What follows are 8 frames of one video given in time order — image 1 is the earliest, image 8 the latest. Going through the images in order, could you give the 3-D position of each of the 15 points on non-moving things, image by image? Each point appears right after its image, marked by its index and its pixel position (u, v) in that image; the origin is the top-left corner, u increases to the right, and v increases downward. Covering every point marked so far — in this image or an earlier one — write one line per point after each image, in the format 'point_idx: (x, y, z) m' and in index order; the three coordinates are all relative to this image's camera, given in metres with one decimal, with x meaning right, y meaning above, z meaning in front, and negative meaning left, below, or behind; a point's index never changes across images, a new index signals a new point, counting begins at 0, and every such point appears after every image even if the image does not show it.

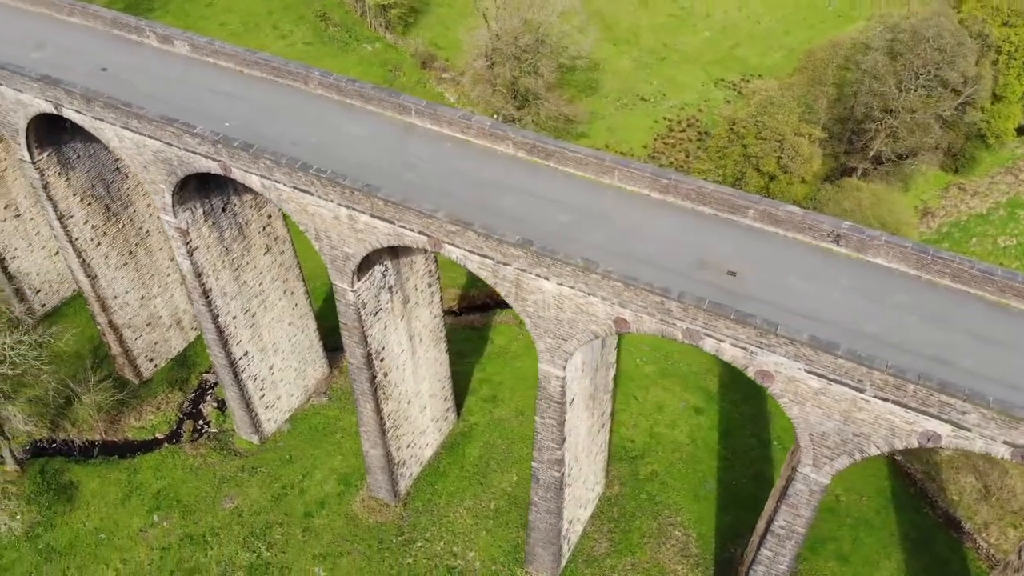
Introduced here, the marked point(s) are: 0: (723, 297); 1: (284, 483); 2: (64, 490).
0: (+2.8, -0.1, +11.8) m
1: (-4.9, -4.2, +19.1) m
2: (-9.6, -4.3, +18.8) m
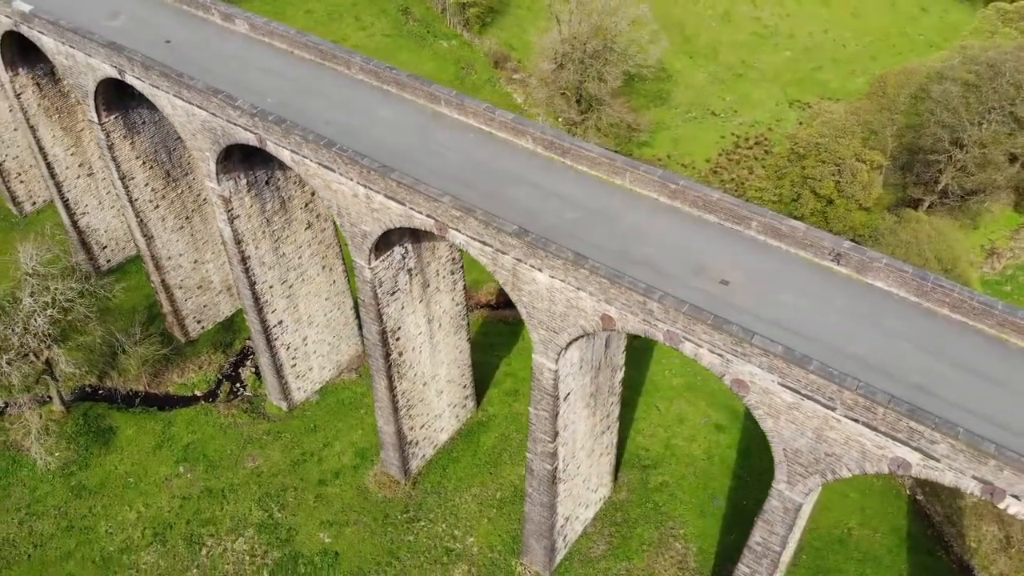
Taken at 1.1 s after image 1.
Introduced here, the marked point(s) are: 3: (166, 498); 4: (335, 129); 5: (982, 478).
0: (+2.7, -0.2, +11.9) m
1: (-4.6, -3.6, +19.8) m
2: (-9.3, -3.3, +20.1) m
3: (-7.4, -4.5, +19.0) m
4: (-3.0, +2.7, +15.0) m
5: (+5.3, -2.2, +10.0) m
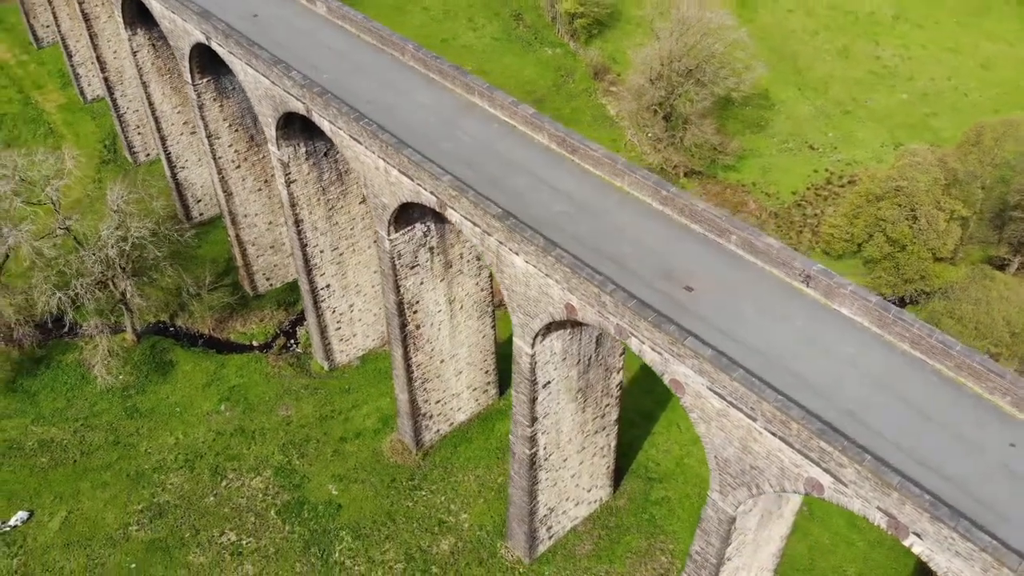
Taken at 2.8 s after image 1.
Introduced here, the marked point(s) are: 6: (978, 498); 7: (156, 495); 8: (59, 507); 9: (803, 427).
0: (+2.1, -0.3, +12.2) m
1: (-4.3, -2.9, +21.1) m
2: (-8.7, -1.9, +22.1) m
3: (-7.2, -3.3, +20.7) m
4: (-2.5, +3.3, +16.1) m
5: (+4.2, -2.5, +9.9) m
6: (+5.3, -2.4, +10.1) m
7: (-7.7, -4.5, +19.3) m
8: (-9.7, -4.7, +18.8) m
9: (+3.4, -1.6, +10.2) m
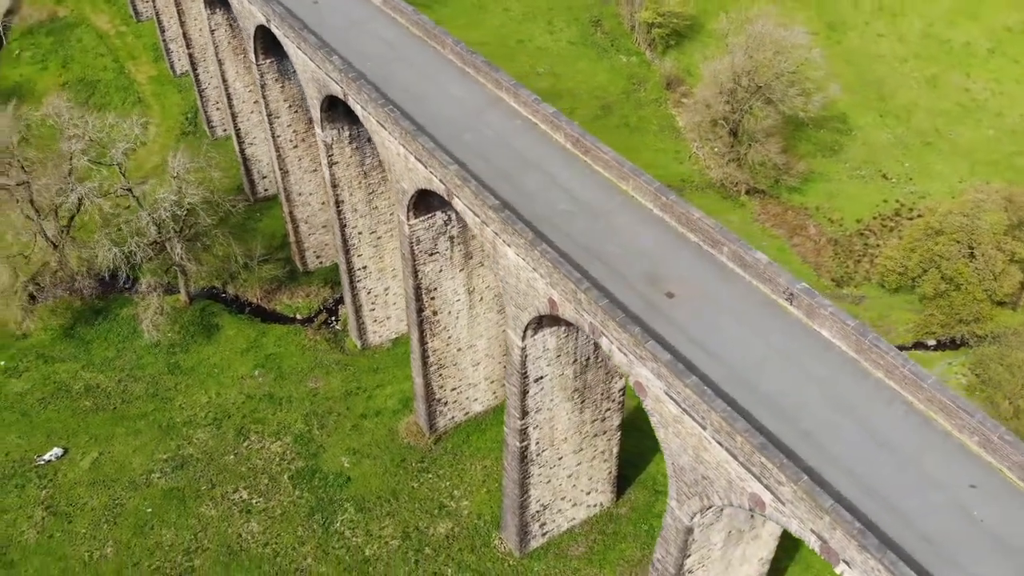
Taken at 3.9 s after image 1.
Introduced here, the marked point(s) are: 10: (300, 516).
0: (+1.8, -0.3, +12.2) m
1: (-3.8, -2.4, +21.8) m
2: (-8.0, -1.0, +23.3) m
3: (-6.8, -2.6, +21.8) m
4: (-2.0, +3.6, +16.7) m
5: (+3.4, -2.7, +9.8) m
6: (+4.5, -2.7, +9.8) m
7: (-7.6, -3.7, +20.4) m
8: (-9.6, -3.6, +20.1) m
9: (+2.7, -1.7, +10.2) m
10: (-4.5, -4.9, +19.0) m
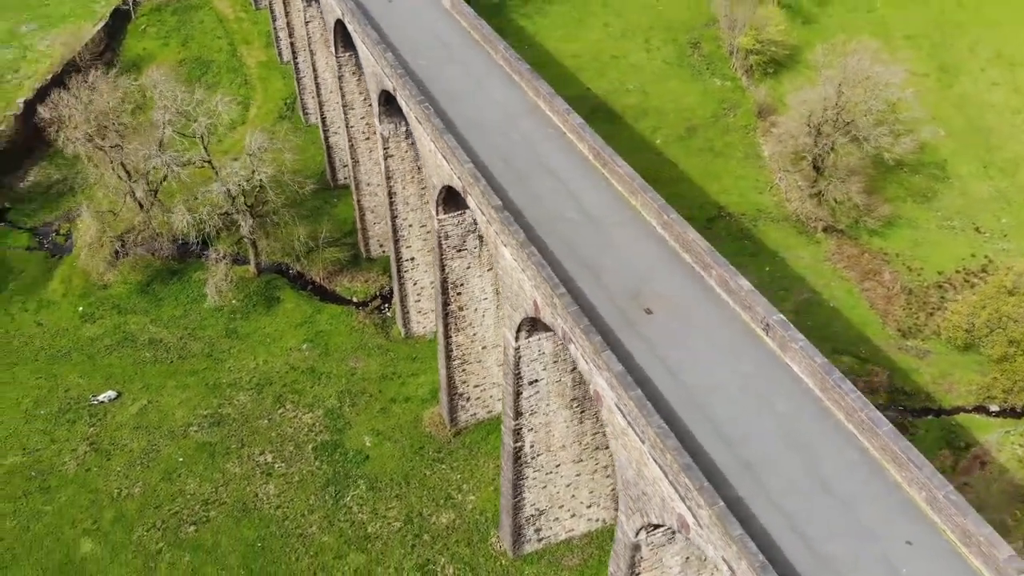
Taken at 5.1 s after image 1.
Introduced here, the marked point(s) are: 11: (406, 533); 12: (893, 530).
0: (+1.4, -0.5, +12.3) m
1: (-3.0, -2.1, +22.6) m
2: (-6.8, -0.3, +24.7) m
3: (-6.0, -1.9, +23.0) m
4: (-1.2, +3.8, +17.3) m
5: (+2.4, -3.0, +9.6) m
6: (+3.5, -3.1, +9.5) m
7: (-7.1, -2.9, +21.7) m
8: (-9.1, -2.6, +21.7) m
9: (+1.9, -2.0, +10.1) m
10: (-4.4, -4.4, +19.9) m
11: (-2.3, -5.2, +18.9) m
12: (+4.3, -2.7, +10.0) m
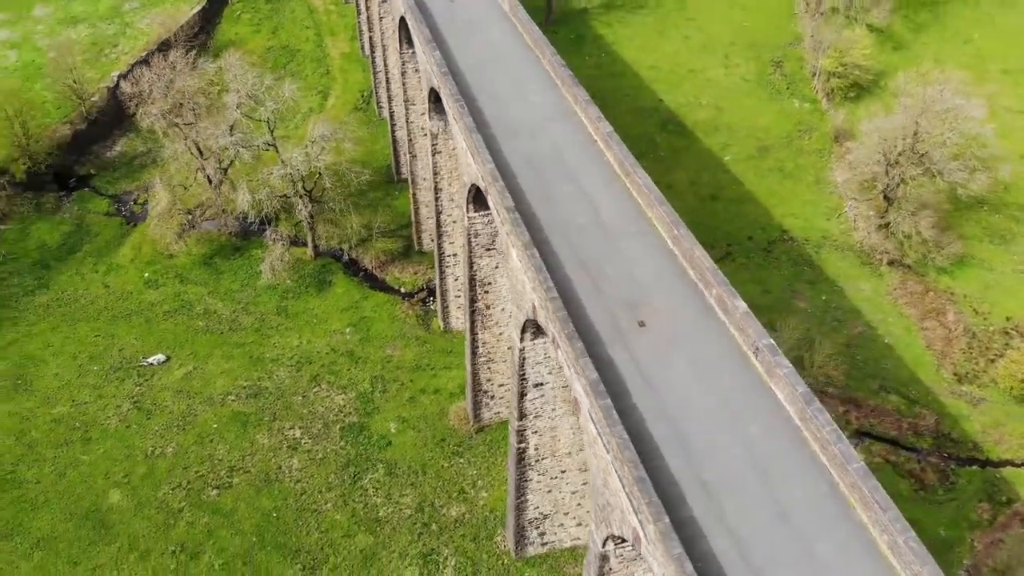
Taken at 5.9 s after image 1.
0: (+1.3, -0.6, +12.3) m
1: (-2.2, -2.0, +23.0) m
2: (-5.5, +0.2, +25.5) m
3: (-5.1, -1.5, +23.7) m
4: (-0.4, +3.8, +17.6) m
5: (+1.7, -3.2, +9.6) m
6: (+2.8, -3.4, +9.4) m
7: (-6.4, -2.3, +22.5) m
8: (-8.3, -1.9, +22.8) m
9: (+1.3, -2.1, +10.1) m
10: (-4.1, -4.1, +20.5) m
11: (-2.1, -5.1, +19.3) m
12: (+3.7, -3.1, +9.7) m
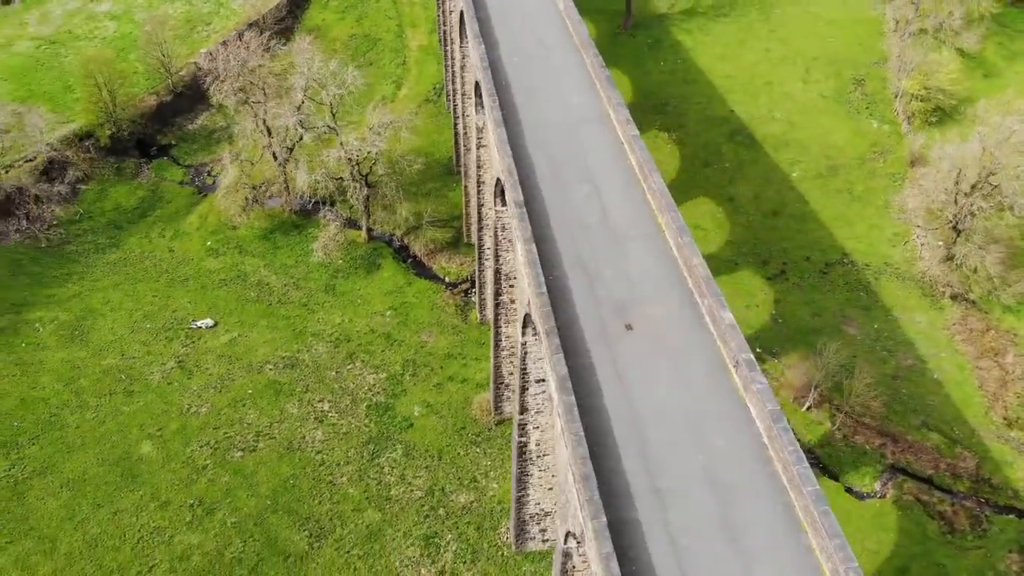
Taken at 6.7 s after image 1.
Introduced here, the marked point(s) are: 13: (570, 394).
0: (+1.1, -0.6, +12.4) m
1: (-1.3, -1.7, +23.4) m
2: (-4.2, +0.7, +26.2) m
3: (-4.1, -1.0, +24.4) m
4: (+0.3, +3.9, +17.8) m
5: (+1.0, -3.2, +9.7) m
6: (+2.0, -3.5, +9.3) m
7: (-5.6, -1.7, +23.4) m
8: (-7.4, -1.1, +23.8) m
9: (+0.8, -2.1, +10.2) m
10: (-3.7, -3.6, +21.1) m
11: (-2.0, -4.8, +19.7) m
12: (+2.9, -3.3, +9.6) m
13: (+0.7, -1.3, +11.0) m
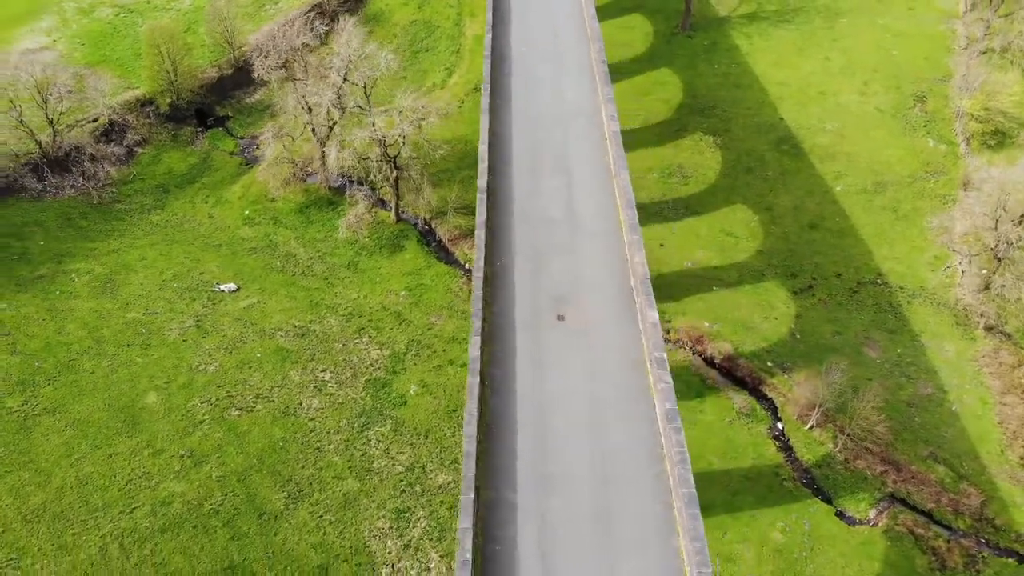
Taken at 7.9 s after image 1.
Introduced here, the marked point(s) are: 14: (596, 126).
0: (+0.1, -0.5, +12.6) m
1: (-1.2, -1.3, +23.8) m
2: (-3.6, +1.3, +26.9) m
3: (-3.8, -0.4, +25.1) m
4: (+0.3, +4.1, +18.0) m
5: (-0.5, -3.0, +9.9) m
6: (+0.4, -3.4, +9.5) m
7: (-5.5, -1.0, +24.2) m
8: (-7.2, -0.2, +24.8) m
9: (-0.6, -1.9, +10.5) m
10: (-4.0, -3.1, +21.8) m
11: (-2.5, -4.4, +20.2) m
12: (+1.4, -3.3, +9.6) m
13: (-0.5, -1.1, +11.2) m
14: (+1.6, +3.3, +17.0) m
